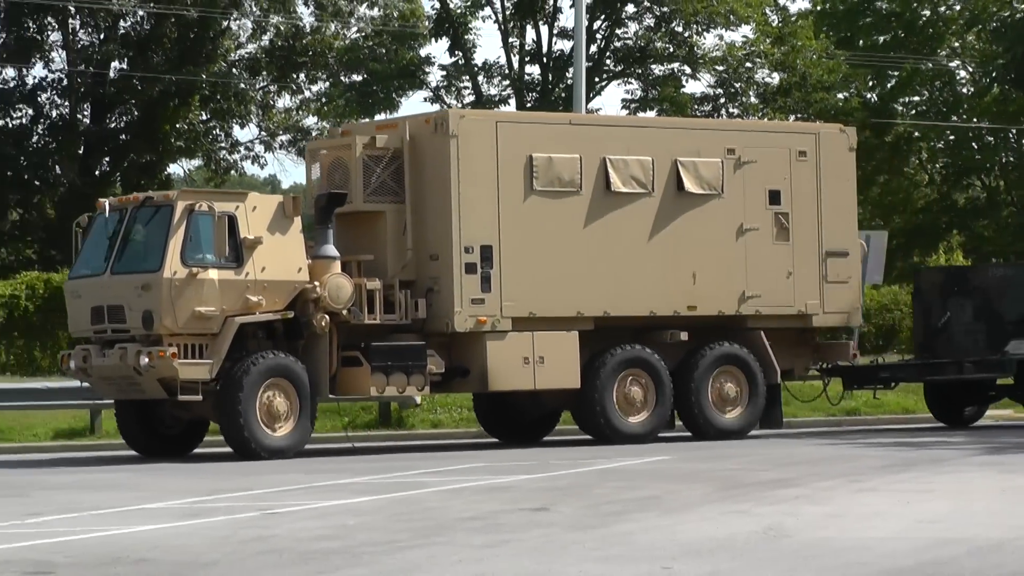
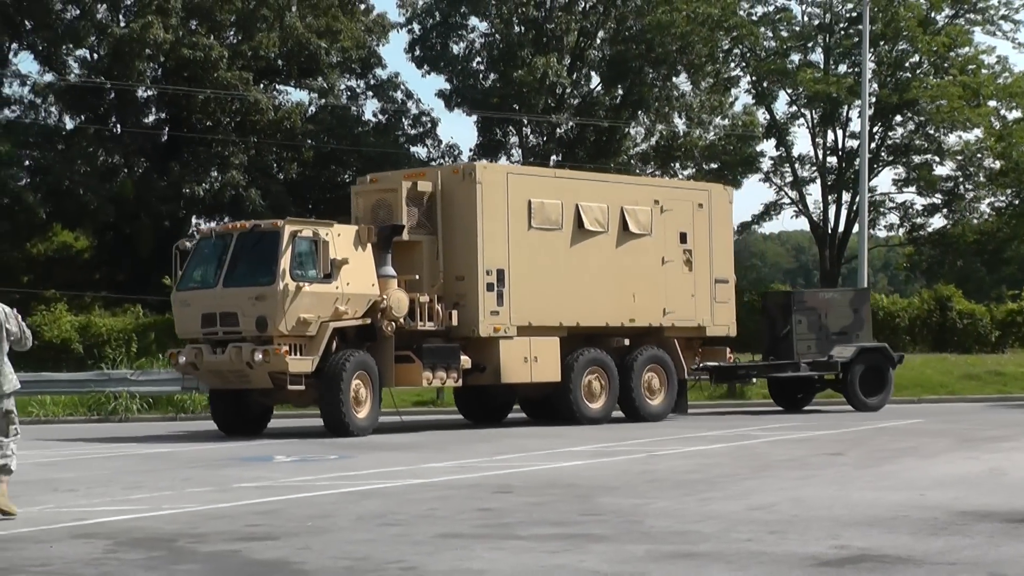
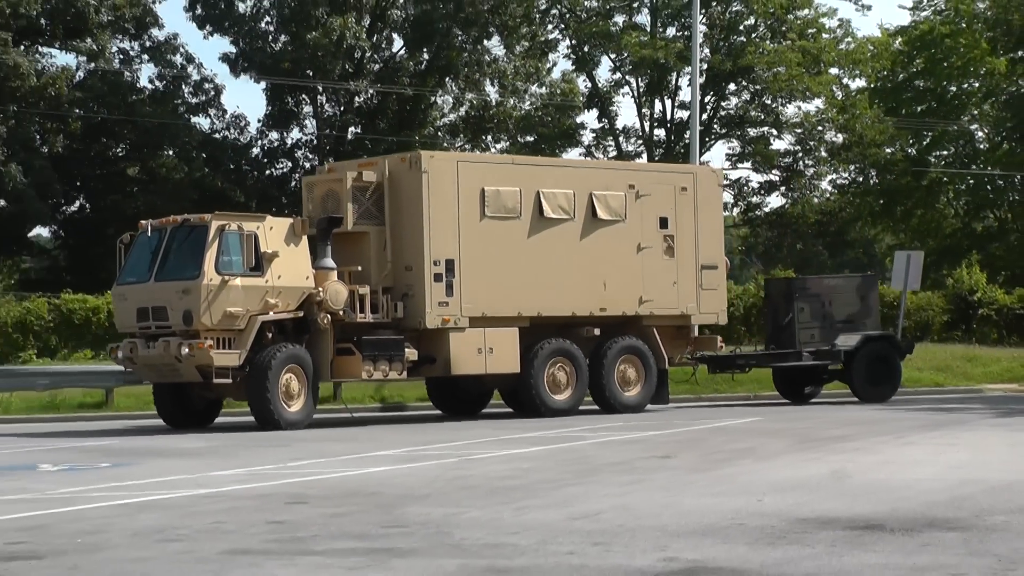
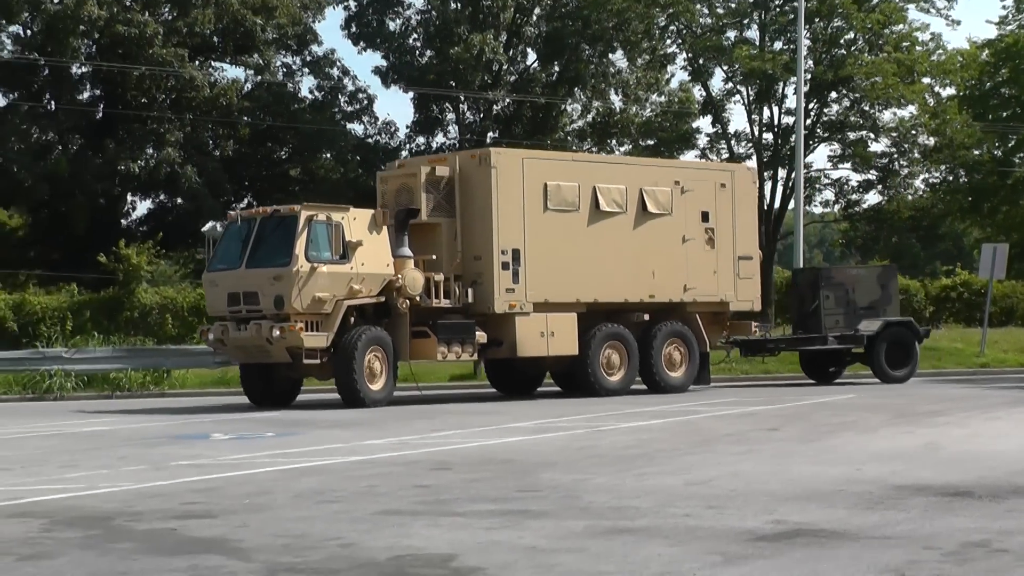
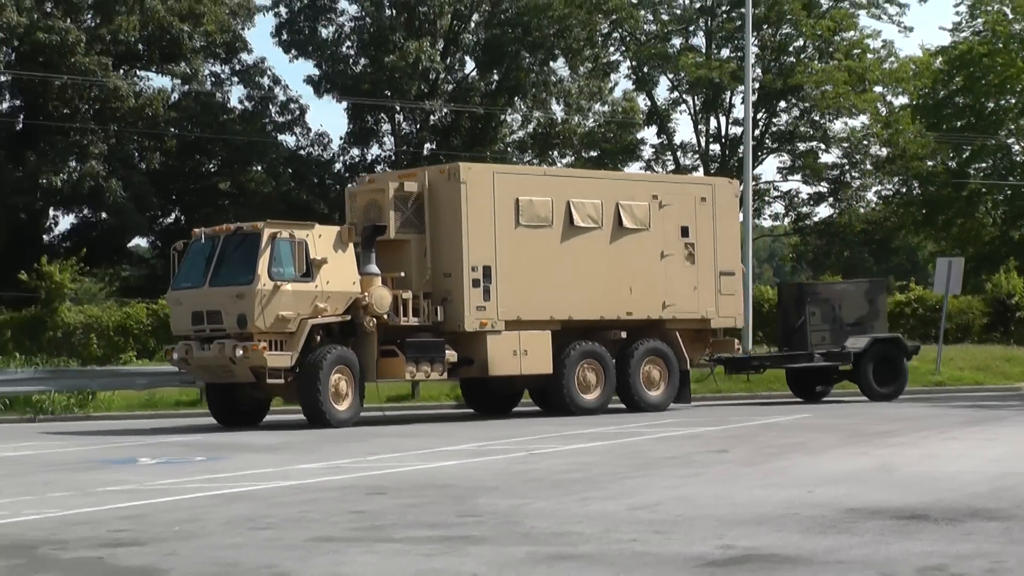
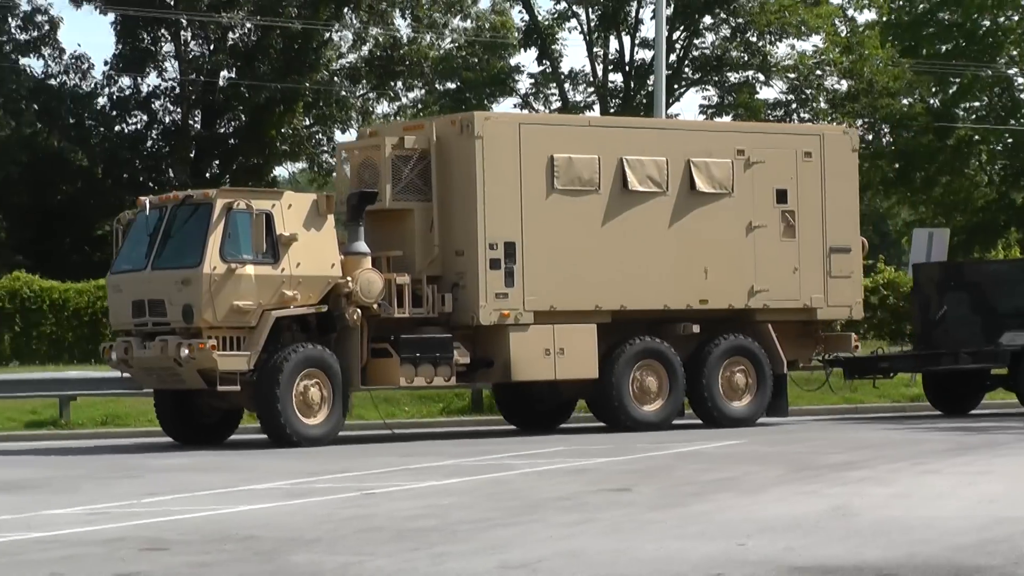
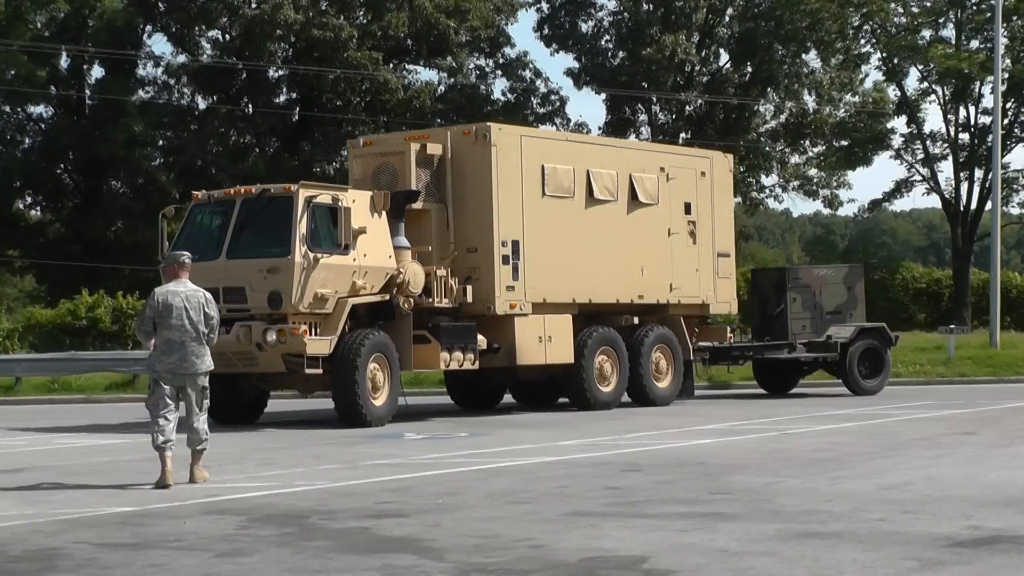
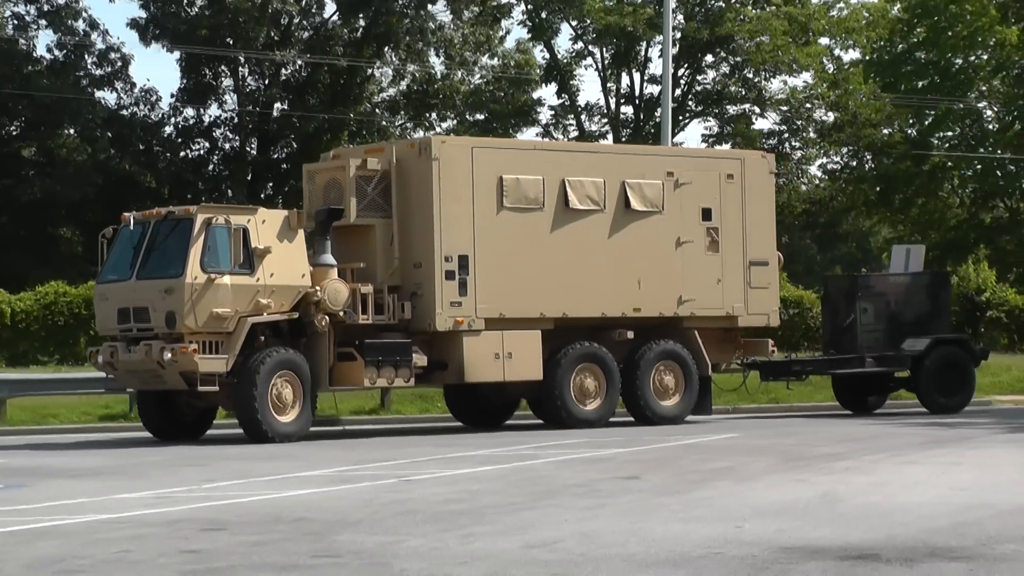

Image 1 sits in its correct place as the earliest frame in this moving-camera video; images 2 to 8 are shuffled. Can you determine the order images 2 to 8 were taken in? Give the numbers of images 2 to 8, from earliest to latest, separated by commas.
6, 8, 3, 5, 4, 2, 7
